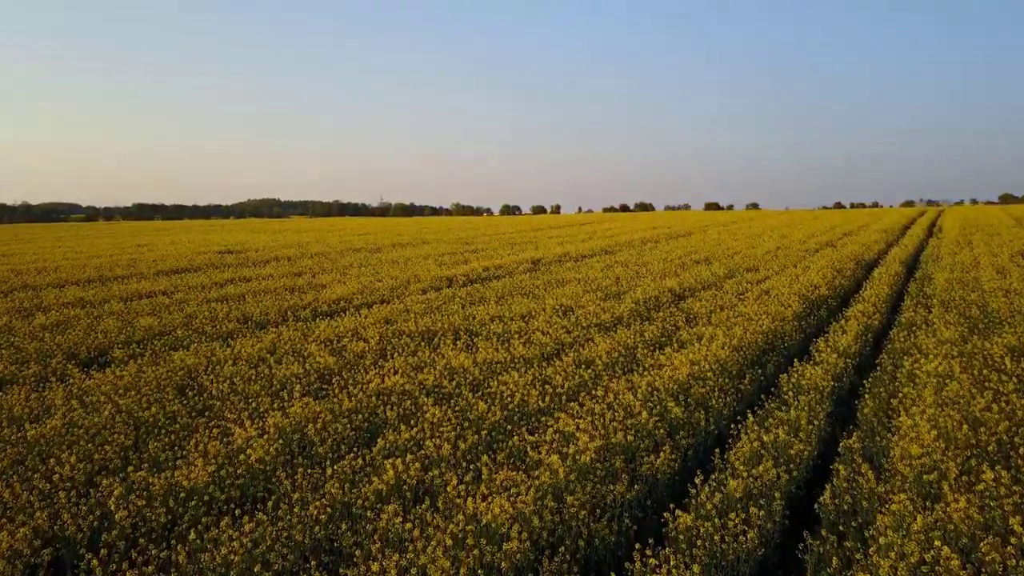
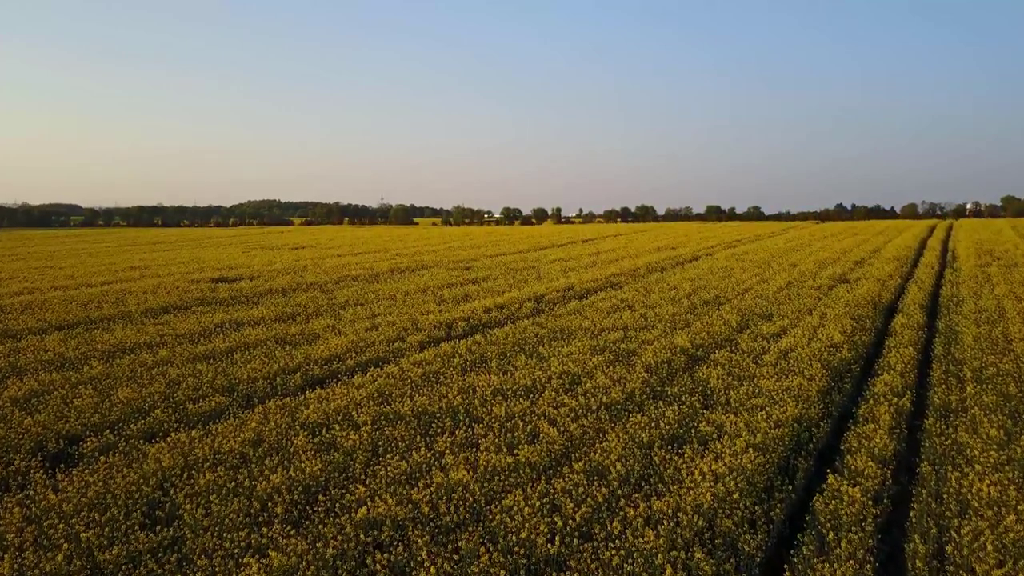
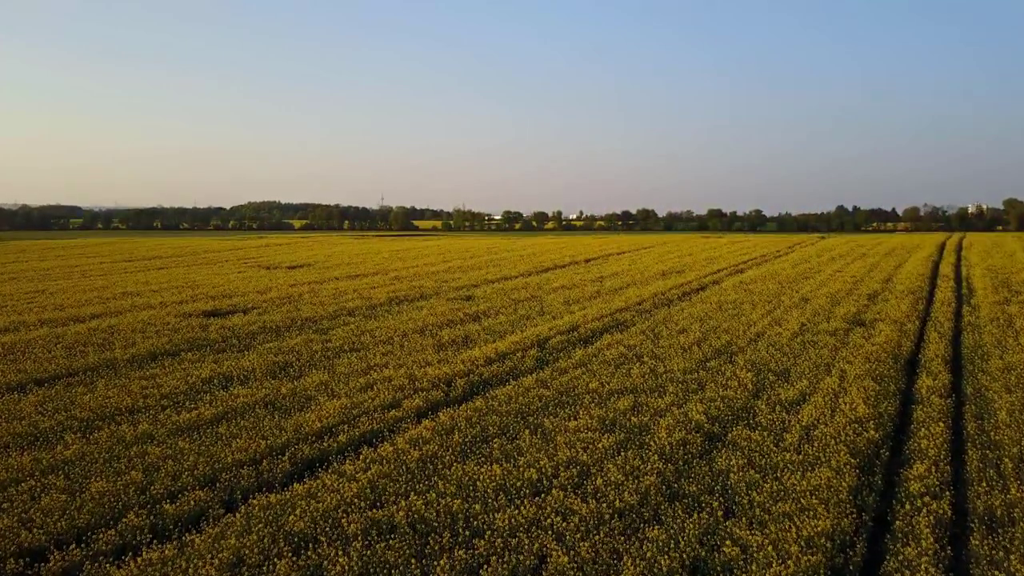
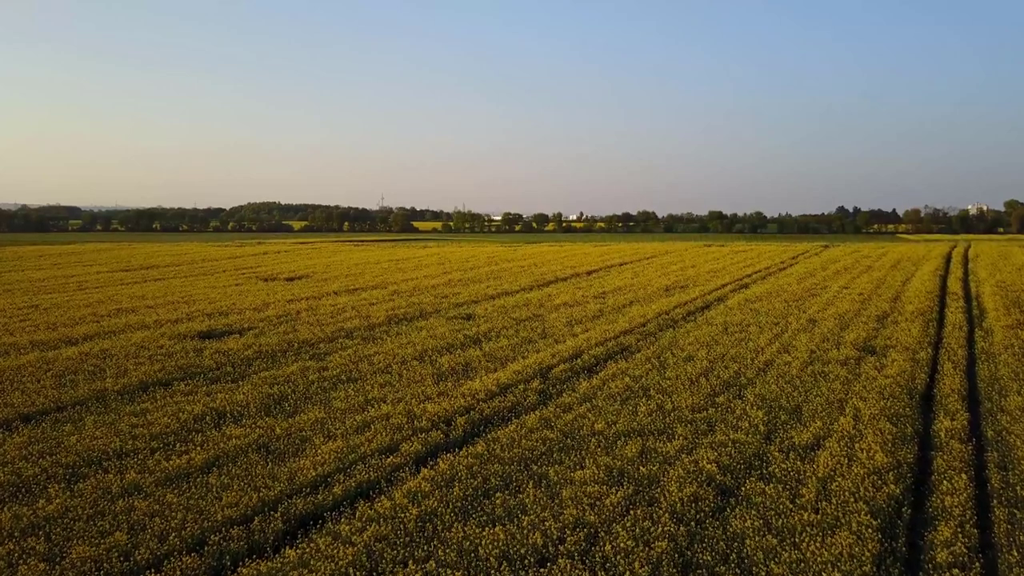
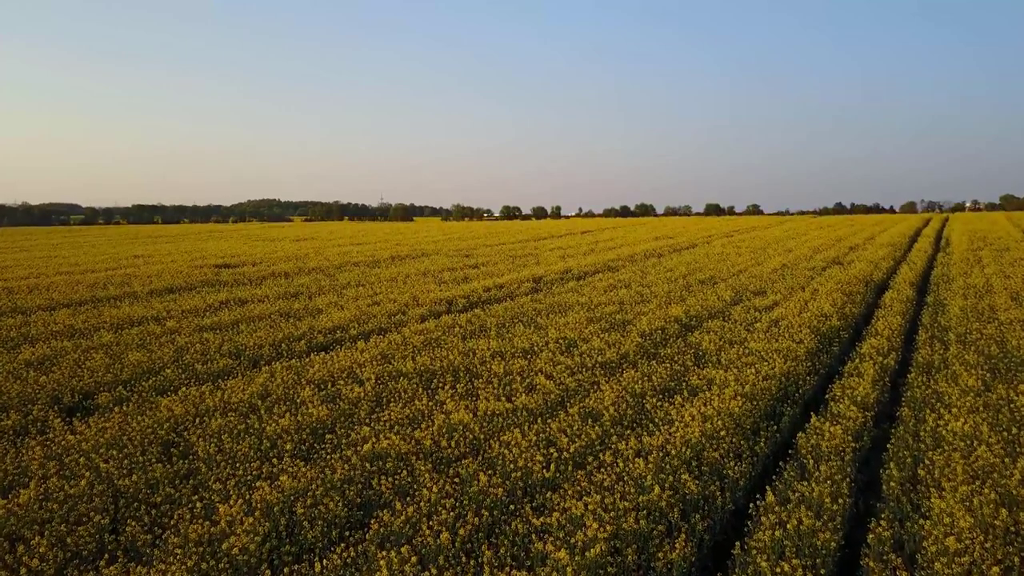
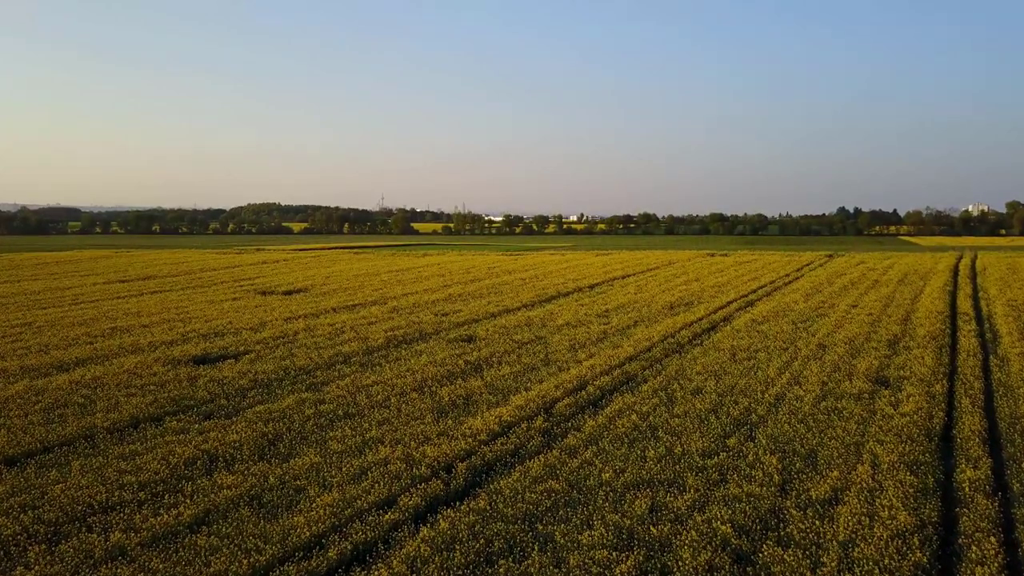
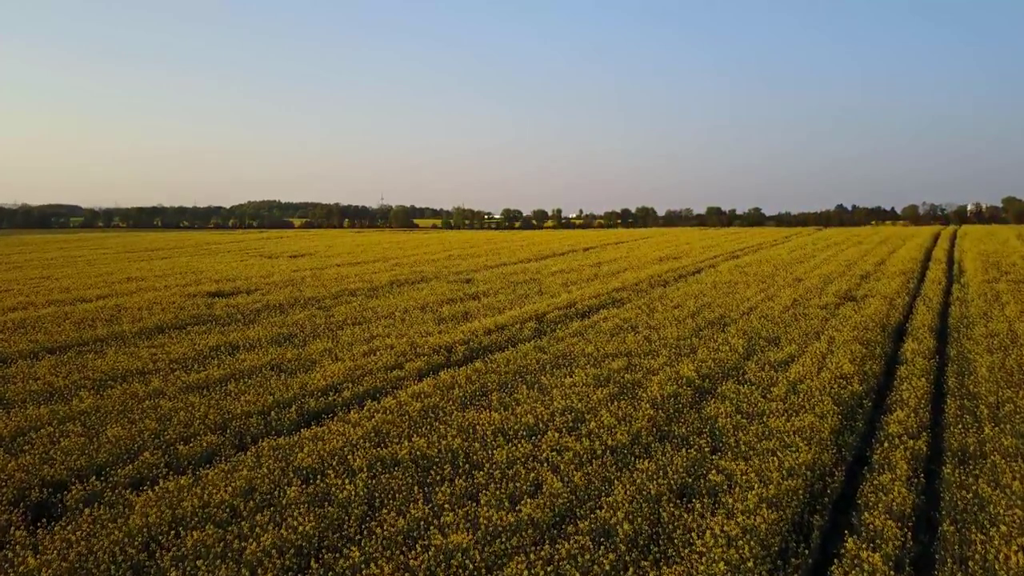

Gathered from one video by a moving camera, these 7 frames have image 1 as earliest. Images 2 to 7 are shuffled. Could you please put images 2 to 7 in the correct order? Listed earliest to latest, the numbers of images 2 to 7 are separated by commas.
5, 2, 7, 3, 4, 6
